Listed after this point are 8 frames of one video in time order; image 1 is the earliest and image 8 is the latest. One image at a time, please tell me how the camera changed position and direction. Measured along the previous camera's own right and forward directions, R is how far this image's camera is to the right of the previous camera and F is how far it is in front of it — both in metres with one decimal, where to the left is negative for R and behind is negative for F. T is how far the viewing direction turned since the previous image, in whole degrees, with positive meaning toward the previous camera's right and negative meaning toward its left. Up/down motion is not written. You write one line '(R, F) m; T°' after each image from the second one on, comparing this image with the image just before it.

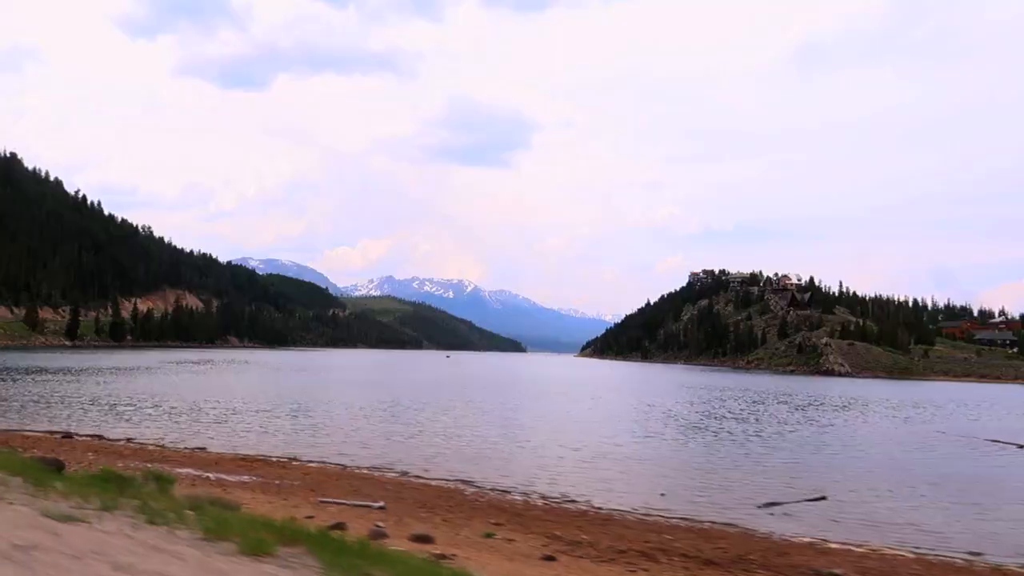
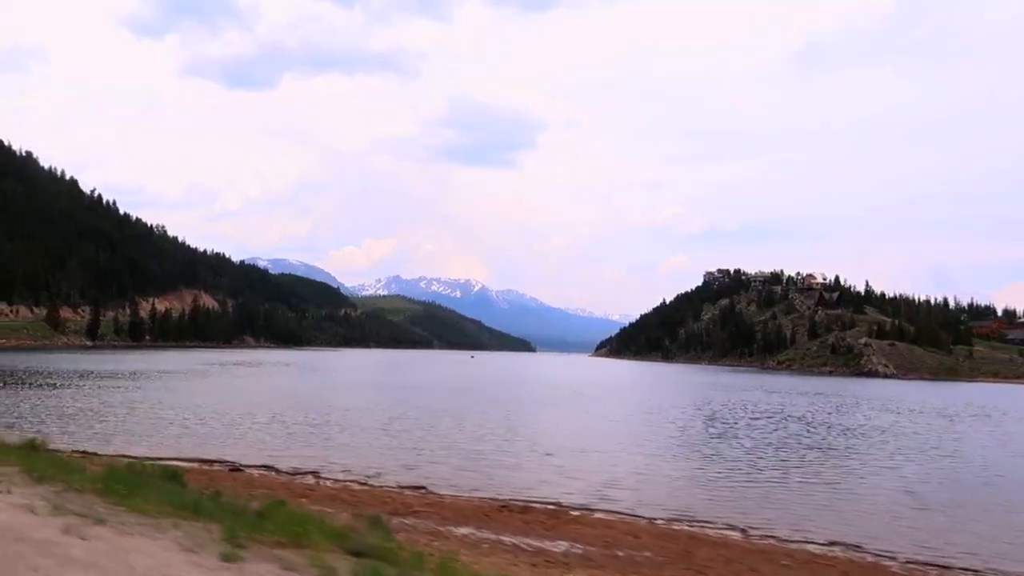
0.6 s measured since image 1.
(-3.4, +2.5) m; -1°
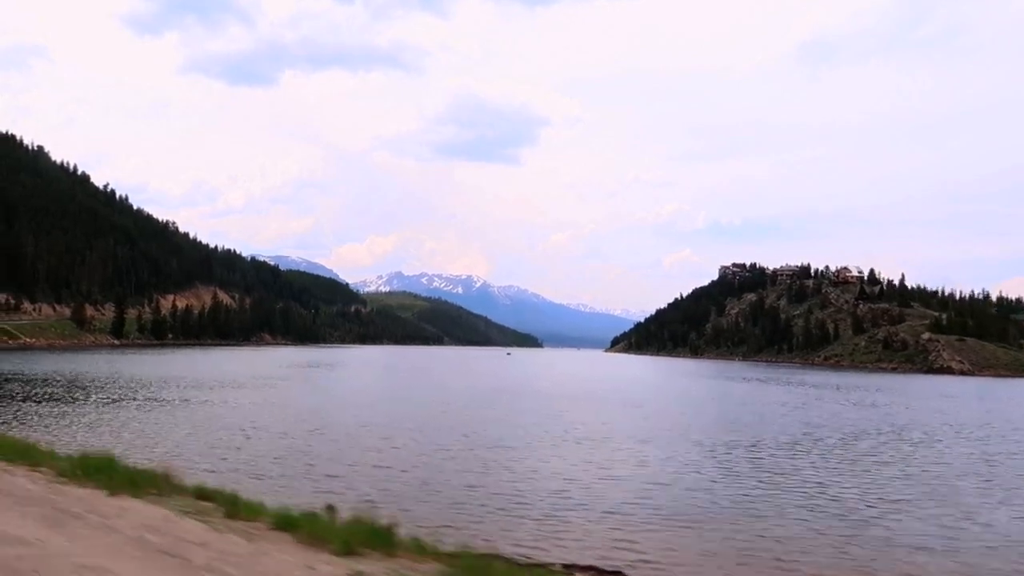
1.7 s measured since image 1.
(-6.3, +4.8) m; 0°
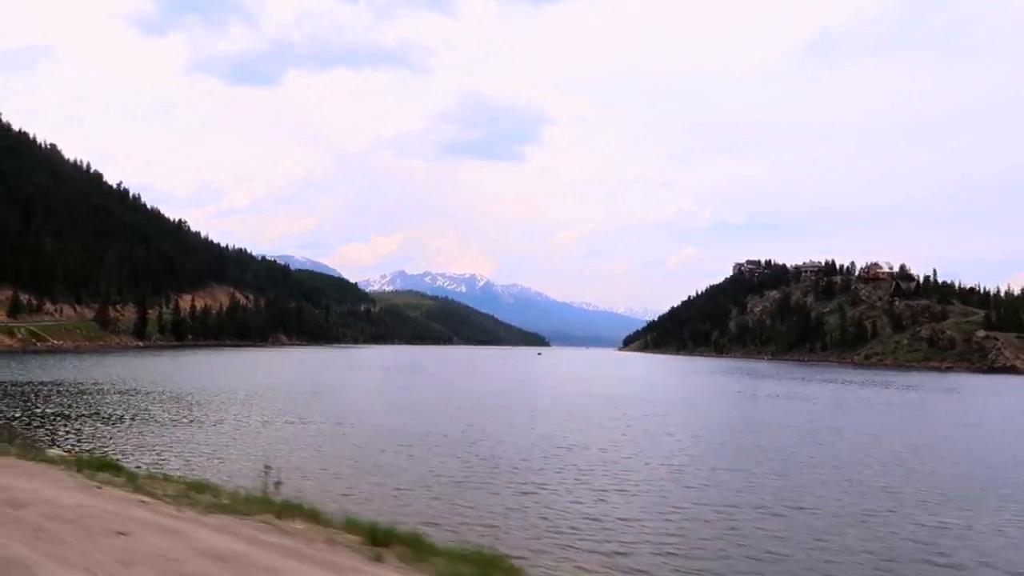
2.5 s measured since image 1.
(-4.8, +3.7) m; 0°
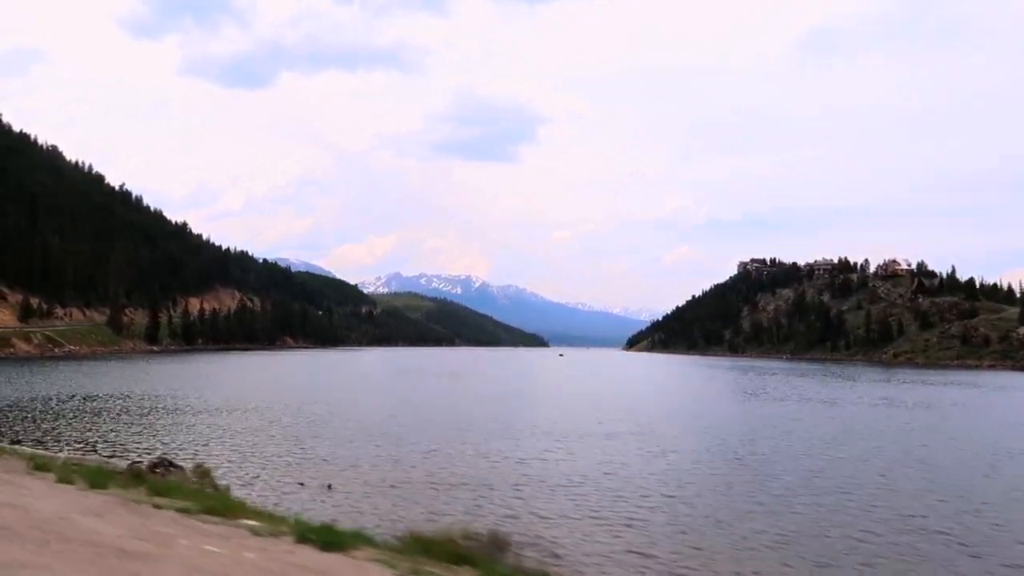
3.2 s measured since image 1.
(-4.2, +3.2) m; 0°
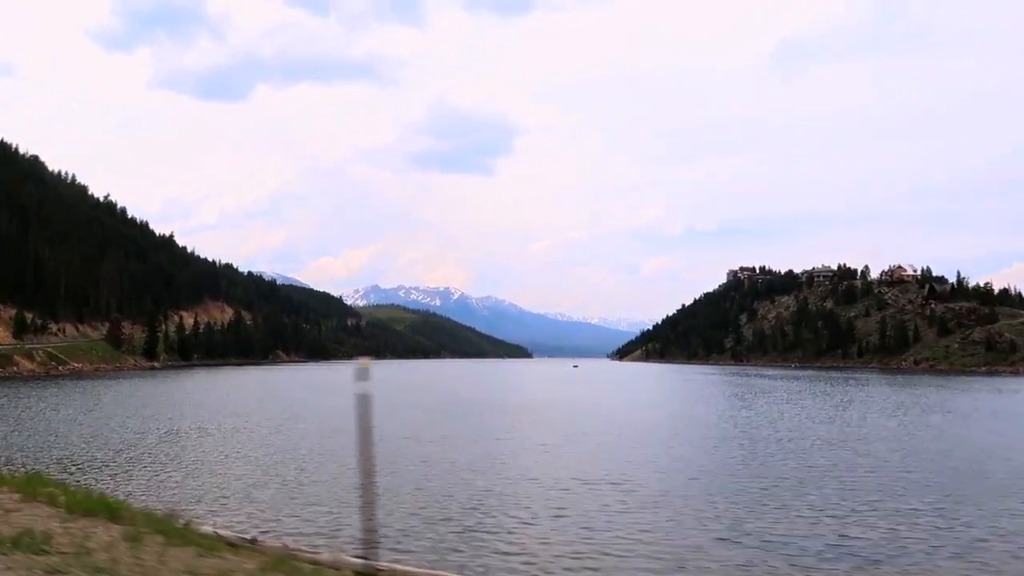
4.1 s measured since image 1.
(-5.5, +4.3) m; +2°
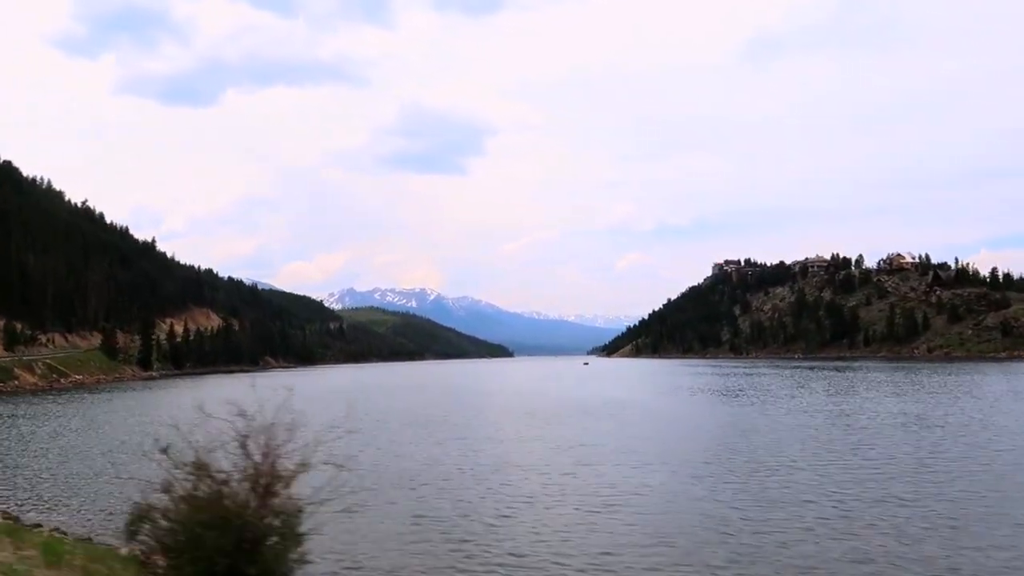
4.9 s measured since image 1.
(-5.1, +3.9) m; +2°
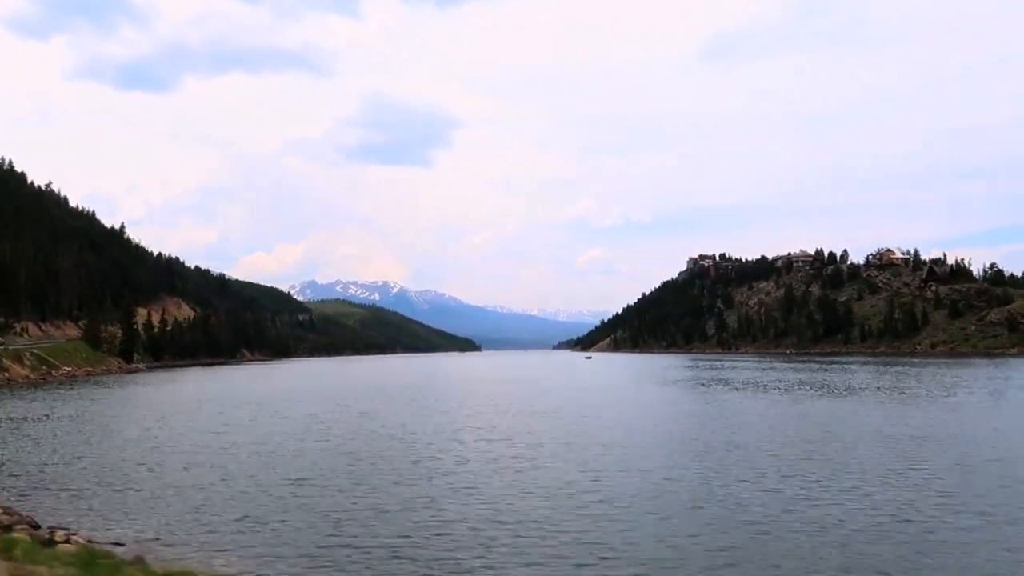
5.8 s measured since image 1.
(-5.8, +4.6) m; +3°
